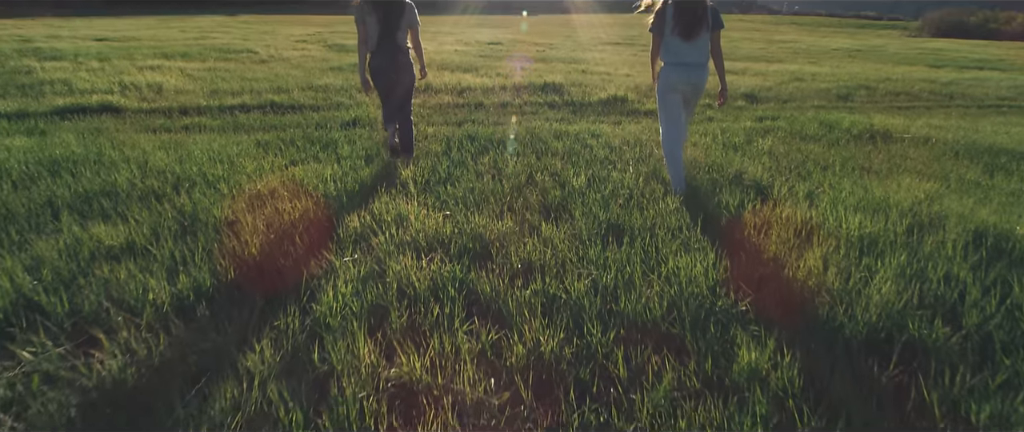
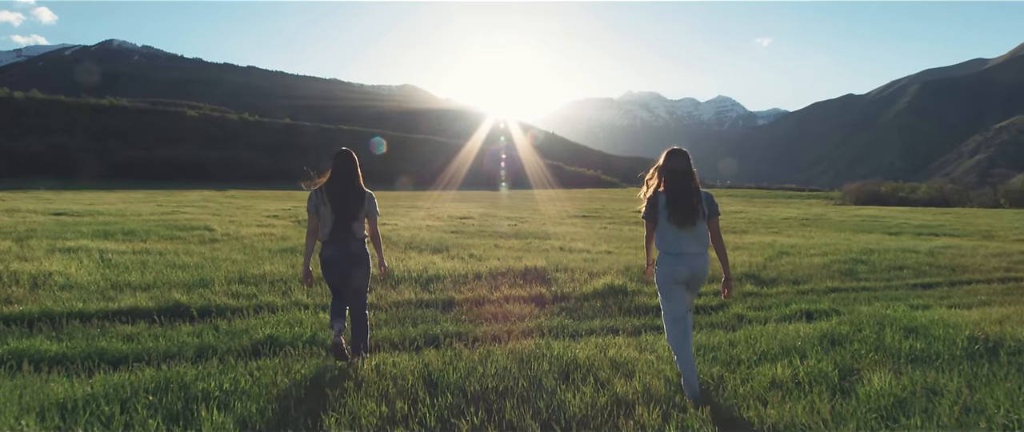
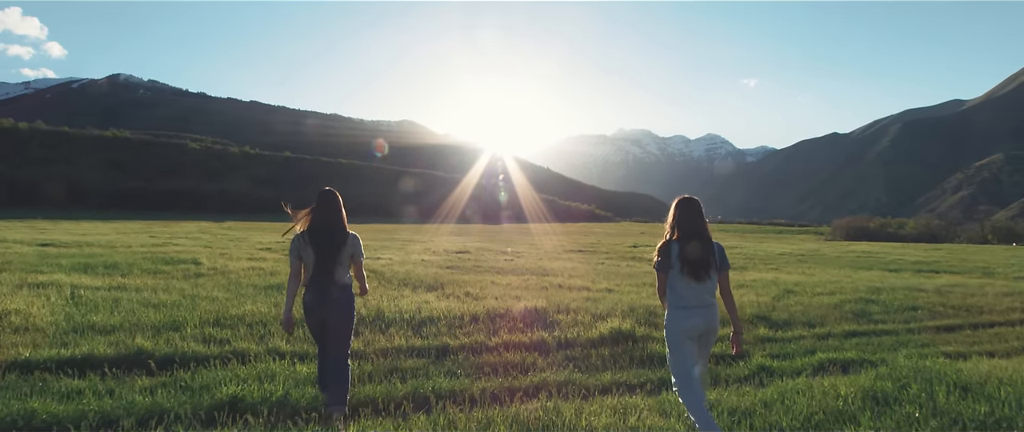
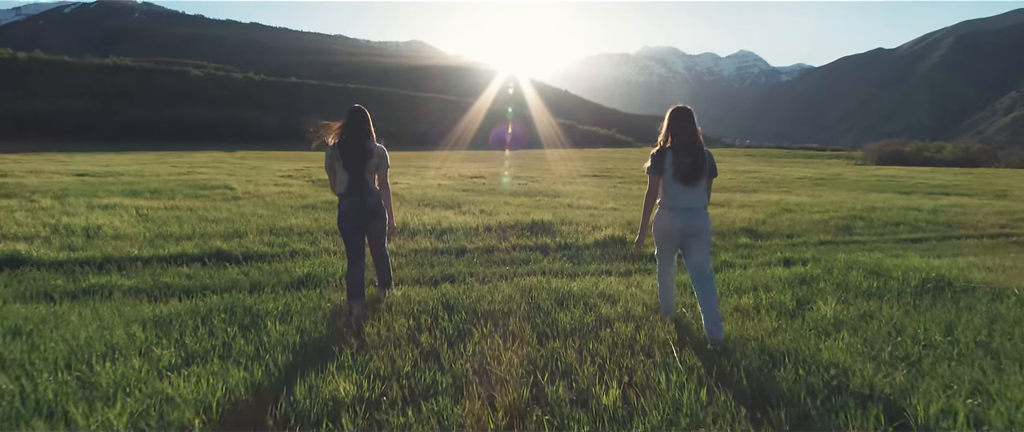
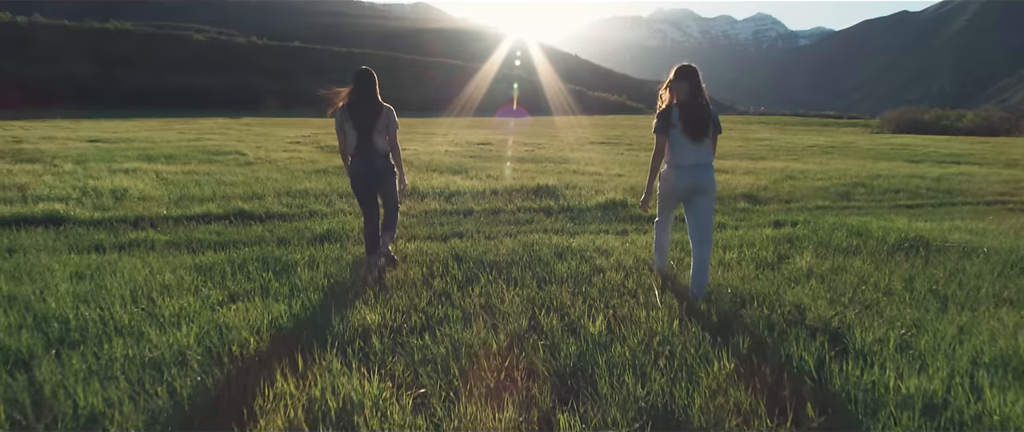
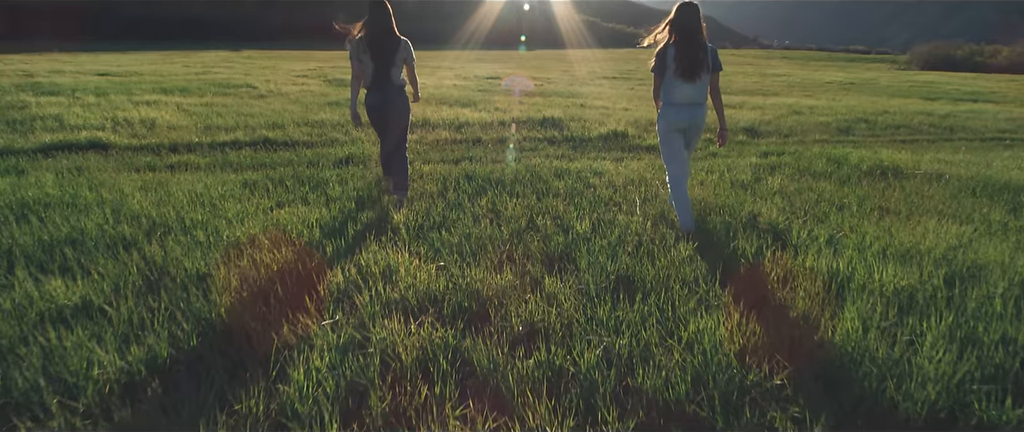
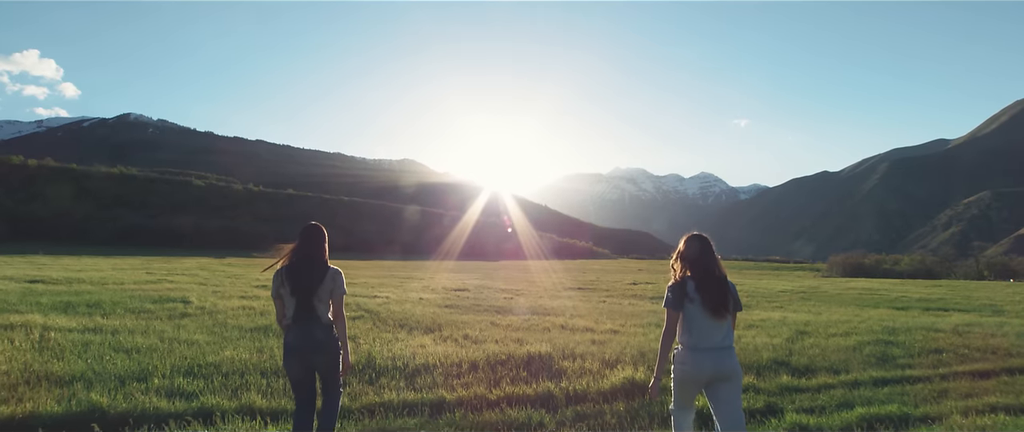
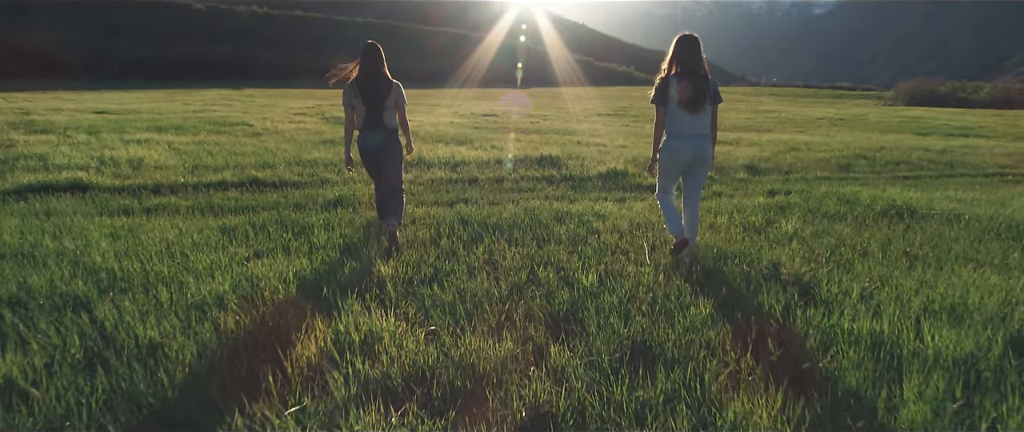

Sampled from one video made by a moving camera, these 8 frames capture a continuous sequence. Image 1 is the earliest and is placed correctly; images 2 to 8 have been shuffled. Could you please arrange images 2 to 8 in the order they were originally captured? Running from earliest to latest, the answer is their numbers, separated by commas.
6, 8, 5, 4, 2, 3, 7
